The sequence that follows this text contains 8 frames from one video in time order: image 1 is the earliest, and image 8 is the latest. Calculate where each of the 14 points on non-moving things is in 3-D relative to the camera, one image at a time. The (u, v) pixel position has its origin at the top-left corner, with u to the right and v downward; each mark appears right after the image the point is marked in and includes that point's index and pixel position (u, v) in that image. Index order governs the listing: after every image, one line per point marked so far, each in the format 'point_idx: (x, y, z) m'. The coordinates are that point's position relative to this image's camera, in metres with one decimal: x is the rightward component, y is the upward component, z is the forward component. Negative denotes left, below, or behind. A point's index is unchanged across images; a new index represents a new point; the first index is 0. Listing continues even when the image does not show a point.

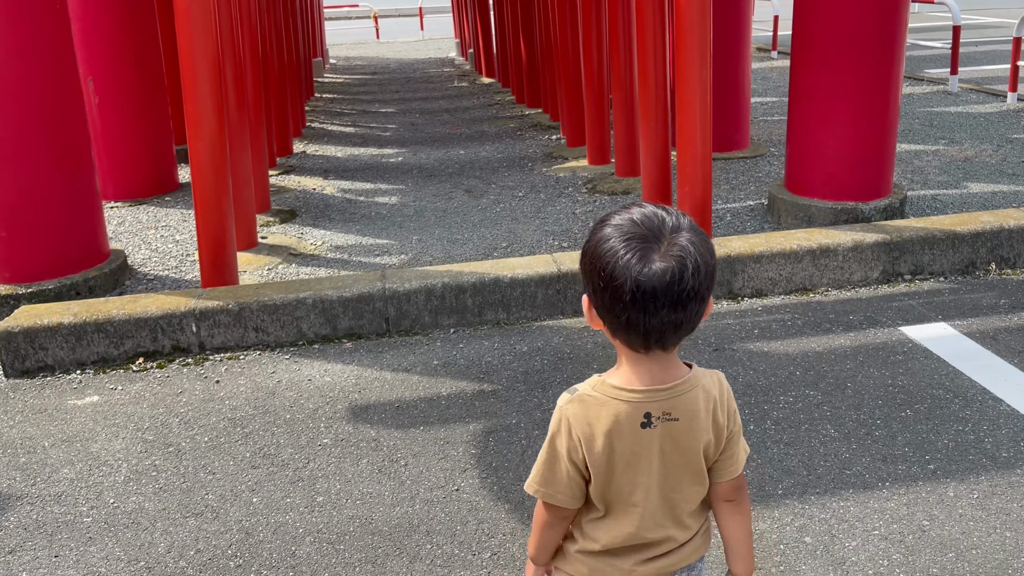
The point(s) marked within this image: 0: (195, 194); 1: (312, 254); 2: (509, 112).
0: (-1.7, +0.5, +4.5) m
1: (-1.3, +0.2, +5.4) m
2: (0.0, +2.1, +9.8) m
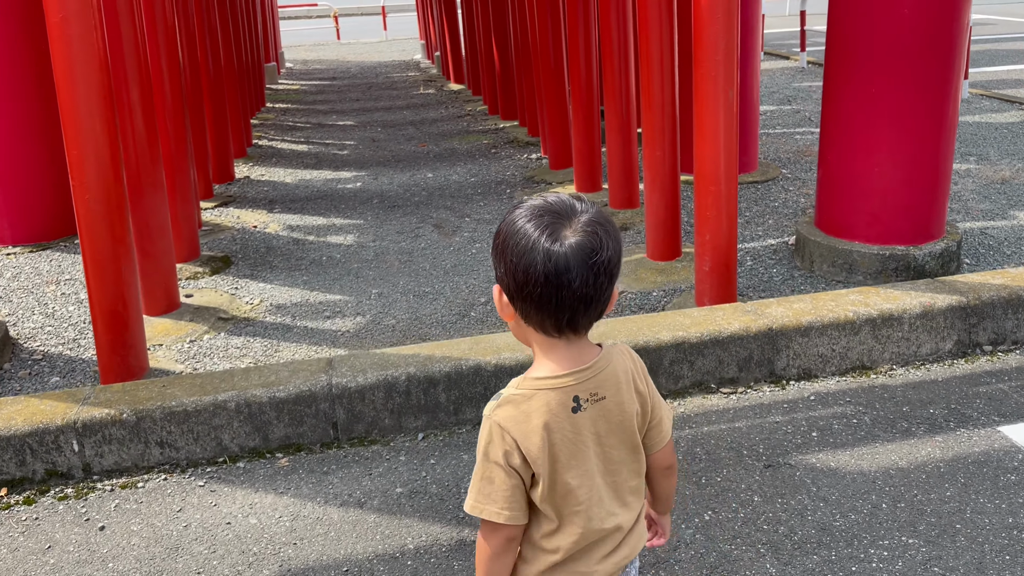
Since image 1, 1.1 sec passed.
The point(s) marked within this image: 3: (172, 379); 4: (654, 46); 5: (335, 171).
0: (-1.8, +0.1, +3.5) m
1: (-1.4, -0.2, +4.4) m
2: (-0.3, +1.7, +8.8) m
3: (-1.3, -0.4, +3.2) m
4: (+0.8, +1.3, +4.4) m
5: (-1.6, +1.0, +7.2) m
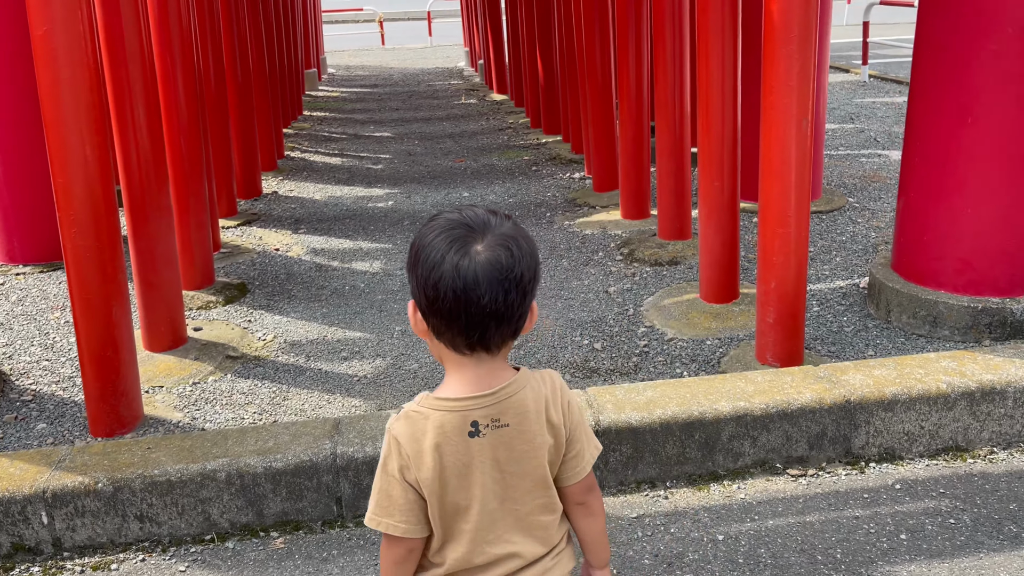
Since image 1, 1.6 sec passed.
0: (-1.7, 0.0, +3.1) m
1: (-1.2, -0.3, +4.0) m
2: (+0.1, +1.5, +8.4) m
3: (-1.2, -0.5, +2.9) m
4: (+1.0, +1.1, +3.9) m
5: (-1.2, +0.8, +6.8) m
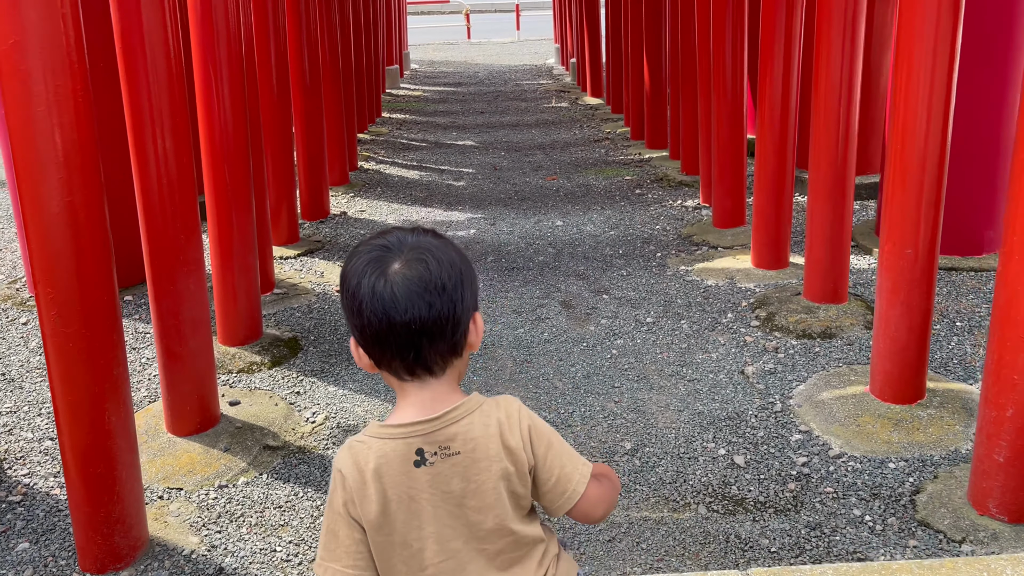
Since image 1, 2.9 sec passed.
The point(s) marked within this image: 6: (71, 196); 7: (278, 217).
0: (-1.3, -0.3, +2.3) m
1: (-0.8, -0.6, +3.2) m
2: (+1.0, +1.2, +7.4) m
3: (-0.9, -0.8, +2.1) m
4: (+1.4, +0.7, +2.9) m
5: (-0.5, +0.6, +6.0) m
6: (-1.2, +0.2, +2.2) m
7: (-1.5, +0.4, +5.1) m
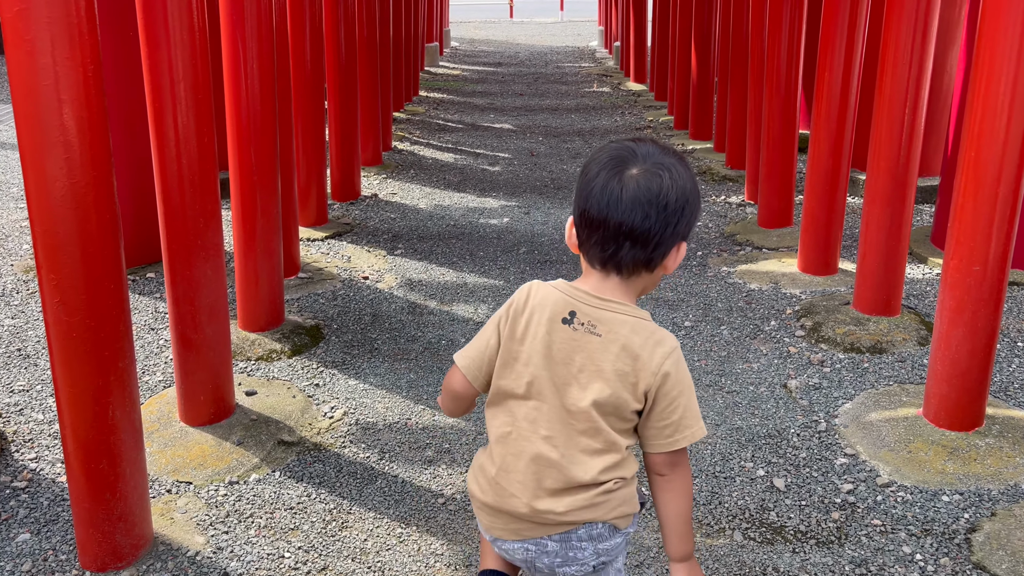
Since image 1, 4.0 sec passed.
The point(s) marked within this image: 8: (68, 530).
0: (-1.2, -0.3, +2.2) m
1: (-0.7, -0.6, +3.0) m
2: (+1.3, +1.2, +7.1) m
3: (-0.9, -0.8, +1.9) m
4: (+1.6, +0.6, +2.7) m
5: (-0.2, +0.6, +5.8) m
6: (-1.1, +0.3, +2.1) m
7: (-1.3, +0.6, +5.0) m
8: (-1.4, -0.8, +2.6) m
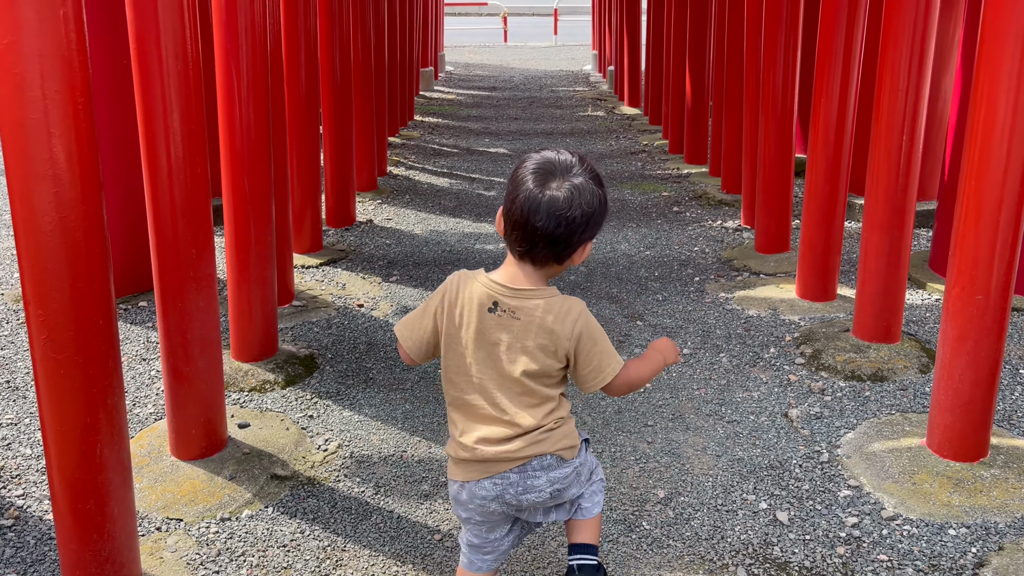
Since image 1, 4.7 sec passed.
0: (-1.2, -0.4, +2.2) m
1: (-0.7, -0.7, +3.0) m
2: (+1.3, +1.0, +7.1) m
3: (-0.9, -0.9, +1.9) m
4: (+1.6, +0.5, +2.6) m
5: (-0.3, +0.5, +5.8) m
6: (-1.1, +0.2, +2.0) m
7: (-1.3, +0.4, +5.0) m
8: (-1.4, -0.9, +2.5) m
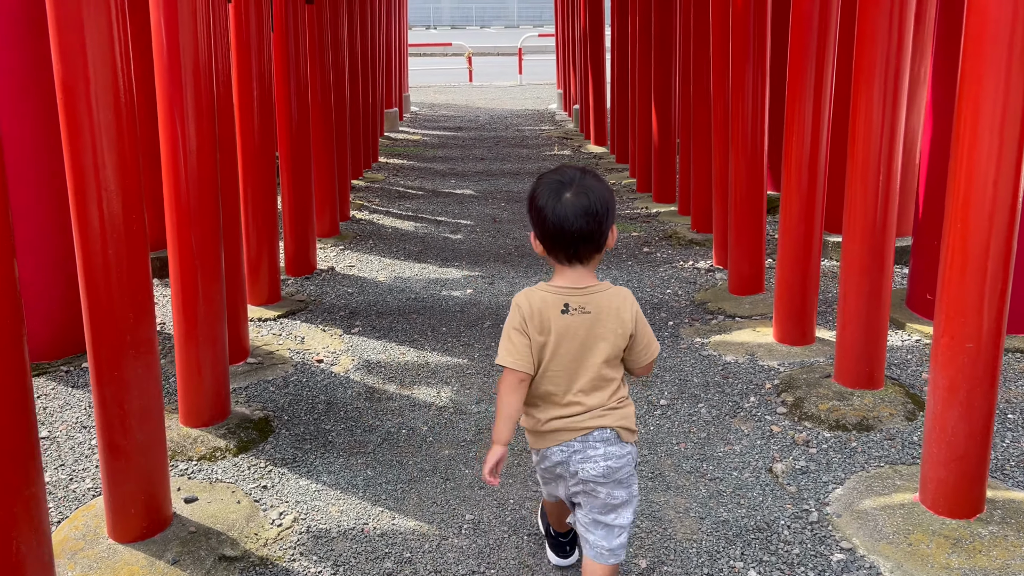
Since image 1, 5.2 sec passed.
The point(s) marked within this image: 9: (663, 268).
0: (-1.3, -0.6, +1.9) m
1: (-0.8, -0.9, +2.7) m
2: (+1.0, +0.7, +7.0) m
3: (-0.9, -1.1, +1.6) m
4: (+1.5, +0.4, +2.5) m
5: (-0.5, +0.1, +5.6) m
6: (-1.2, 0.0, +1.8) m
7: (-1.5, +0.1, +4.7) m
8: (-1.5, -1.1, +2.2) m
9: (+1.0, +0.1, +5.5) m
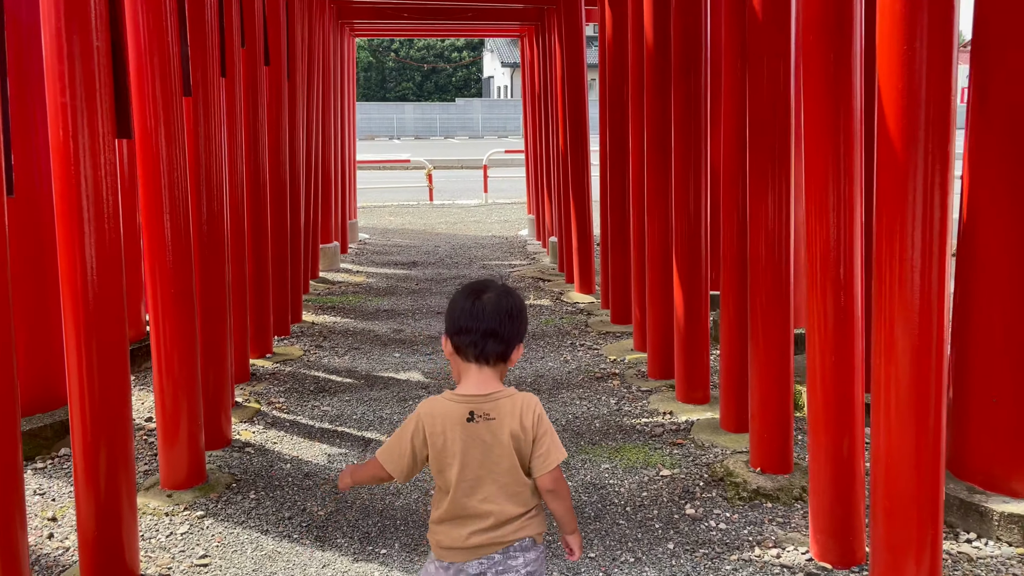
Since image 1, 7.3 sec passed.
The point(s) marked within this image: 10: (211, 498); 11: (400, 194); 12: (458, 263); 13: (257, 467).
0: (-1.3, -1.4, -0.4) m
1: (-0.8, -1.8, +0.3) m
2: (+0.8, -0.7, +4.9) m
3: (-0.9, -1.8, -0.8) m
4: (+1.4, -0.5, +0.4) m
5: (-0.6, -1.1, +3.3) m
6: (-1.2, -0.8, -0.5) m
7: (-1.6, -1.1, +2.5) m
8: (-1.5, -1.9, -0.2) m
9: (+0.9, -1.1, +3.3) m
10: (-1.4, -1.0, +3.9) m
11: (-2.7, +2.2, +19.4) m
12: (-0.7, +0.3, +10.4) m
13: (-1.3, -0.9, +4.2) m
